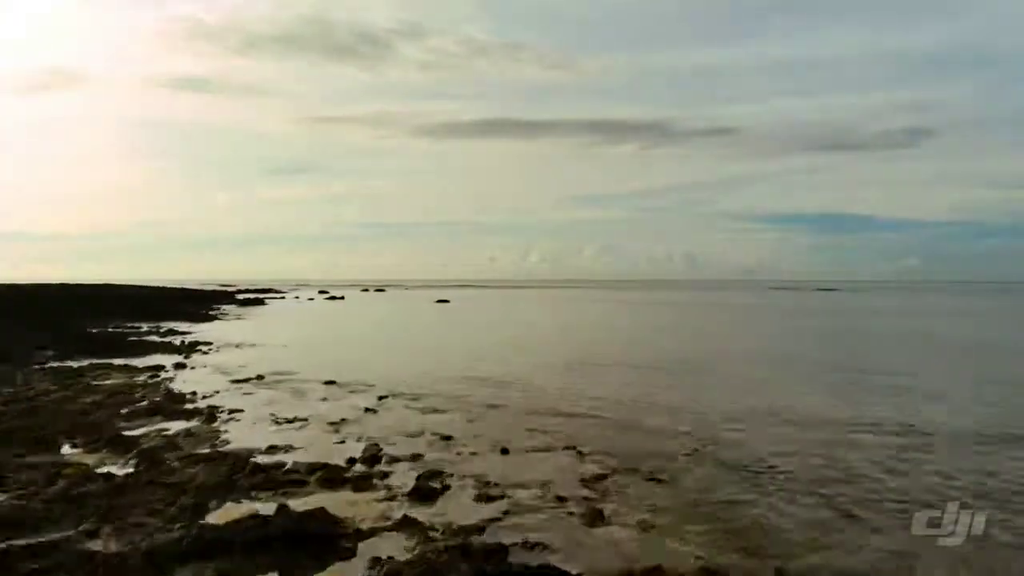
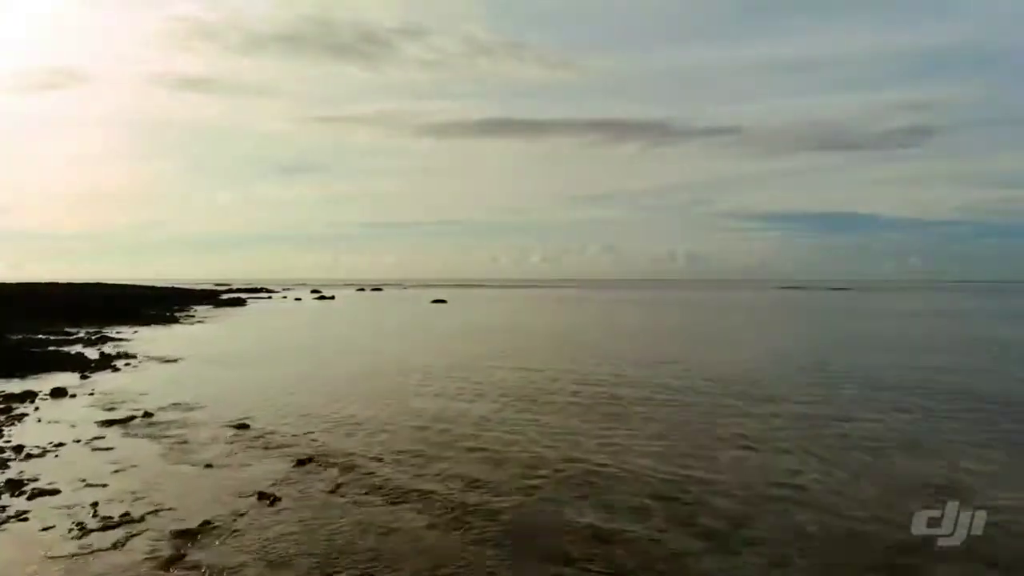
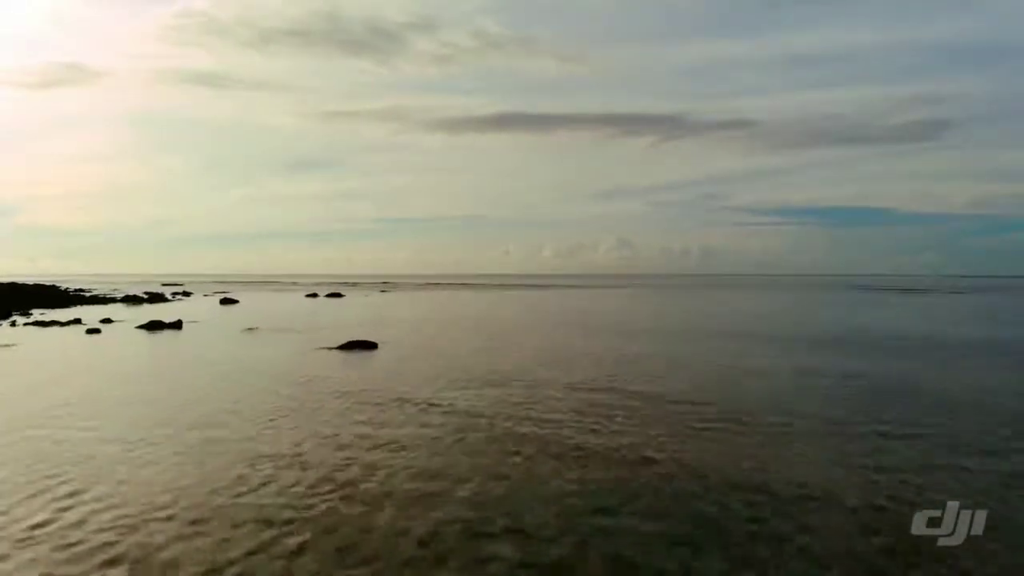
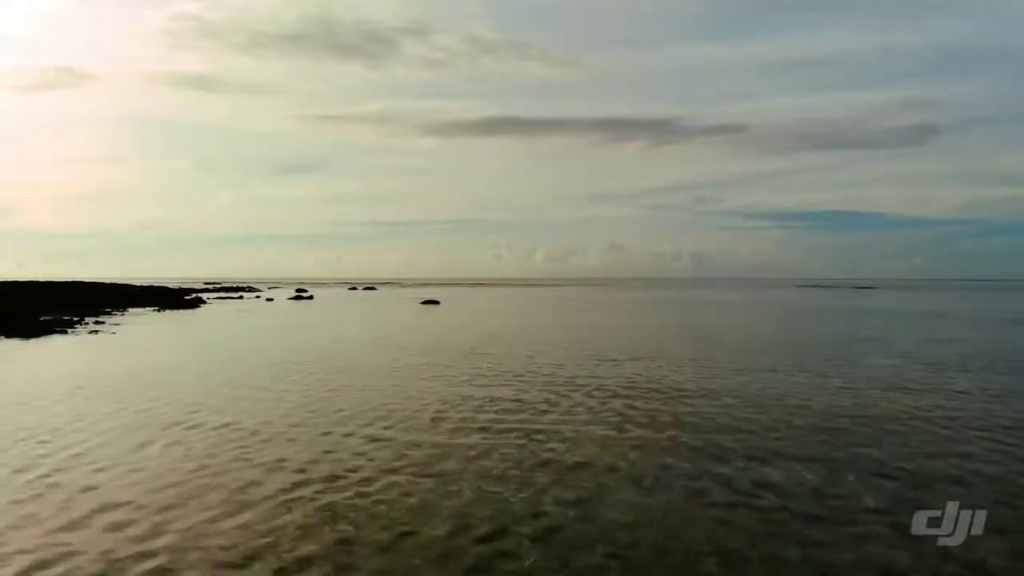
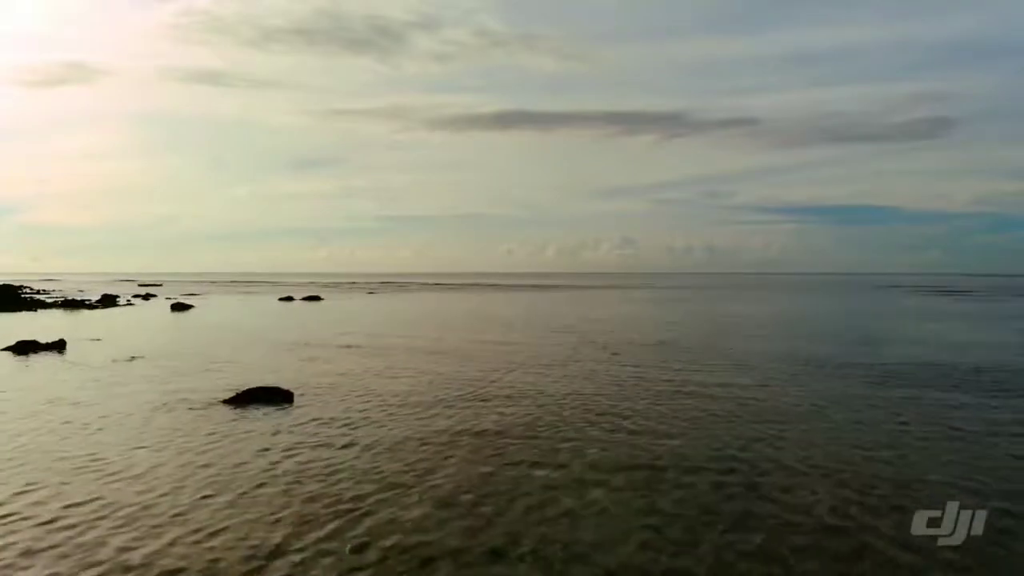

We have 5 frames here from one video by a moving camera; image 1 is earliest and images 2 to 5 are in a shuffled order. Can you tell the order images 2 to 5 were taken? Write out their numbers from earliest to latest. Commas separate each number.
2, 4, 3, 5
